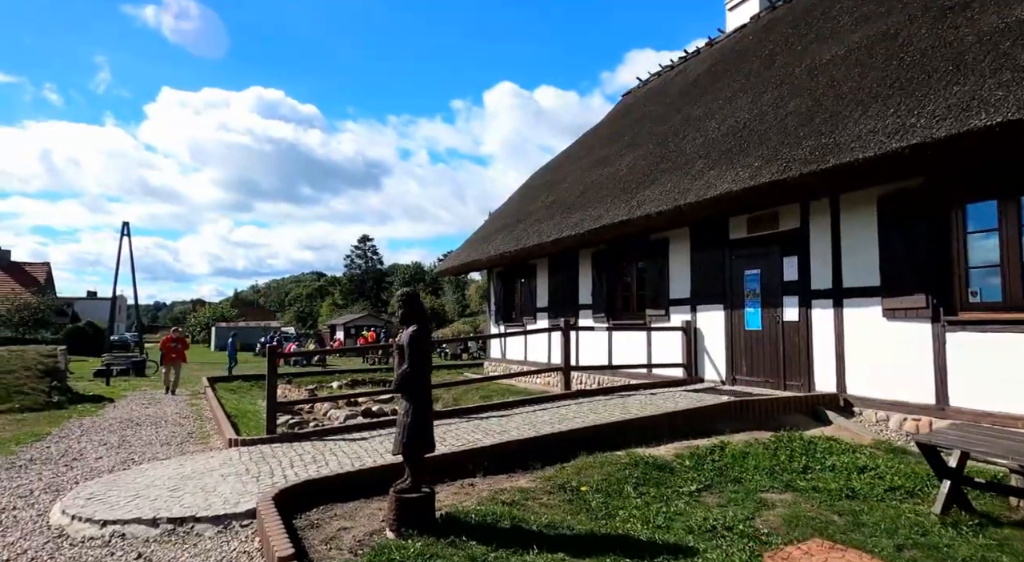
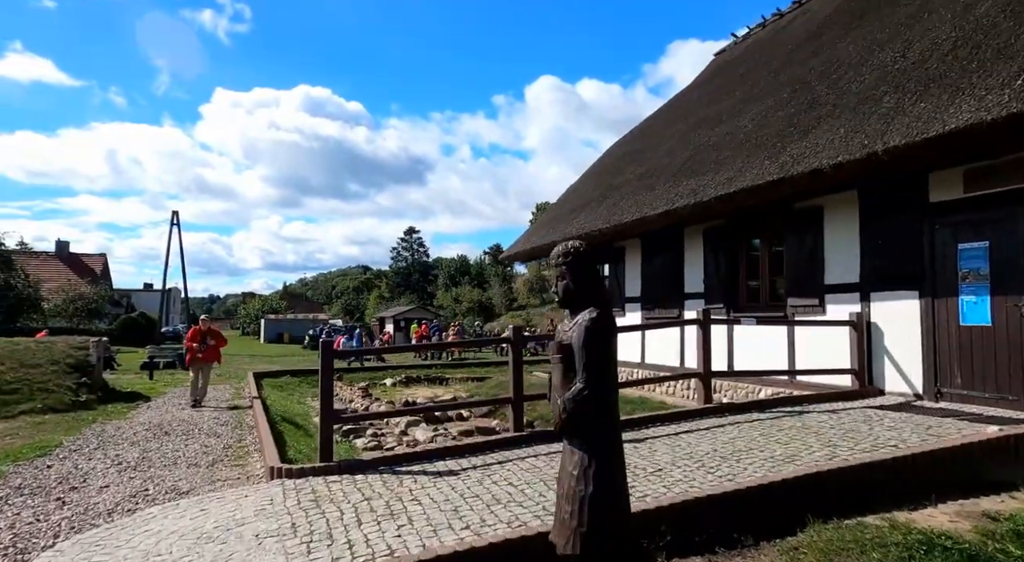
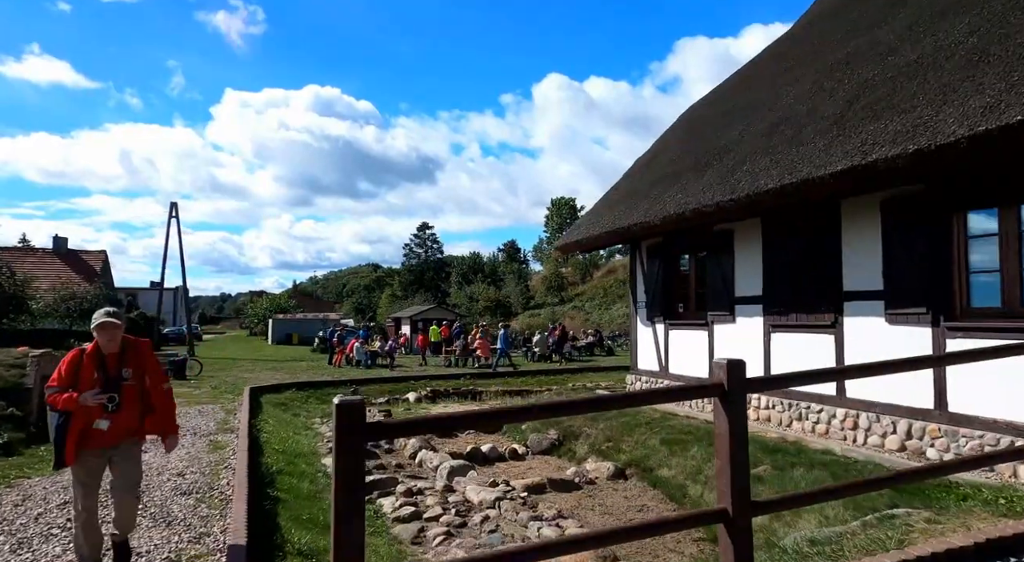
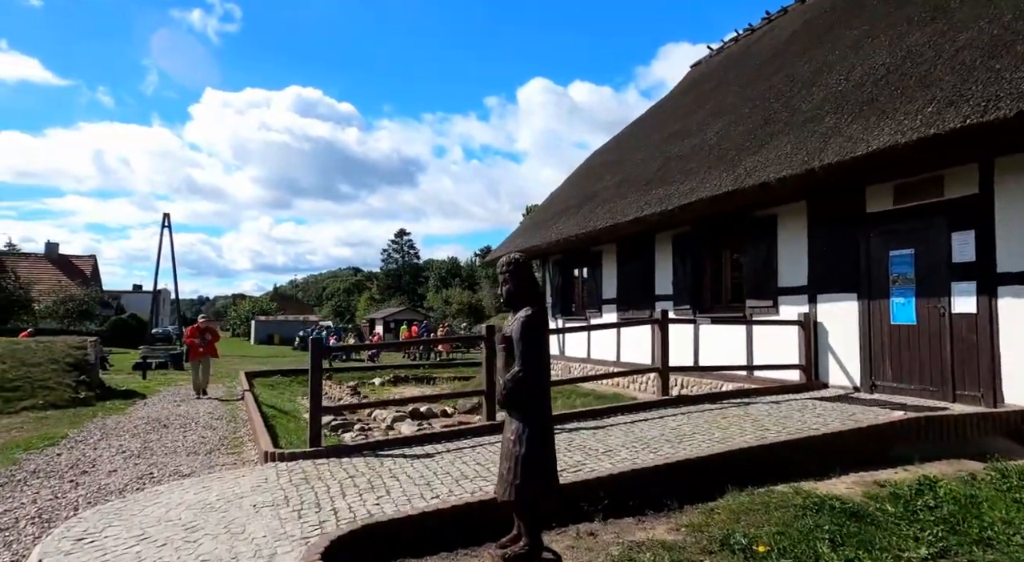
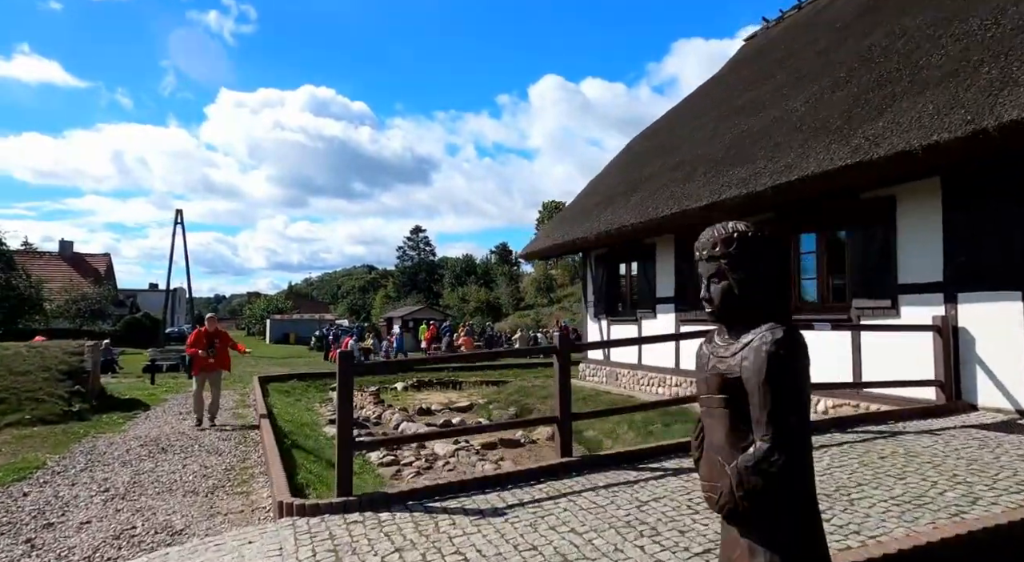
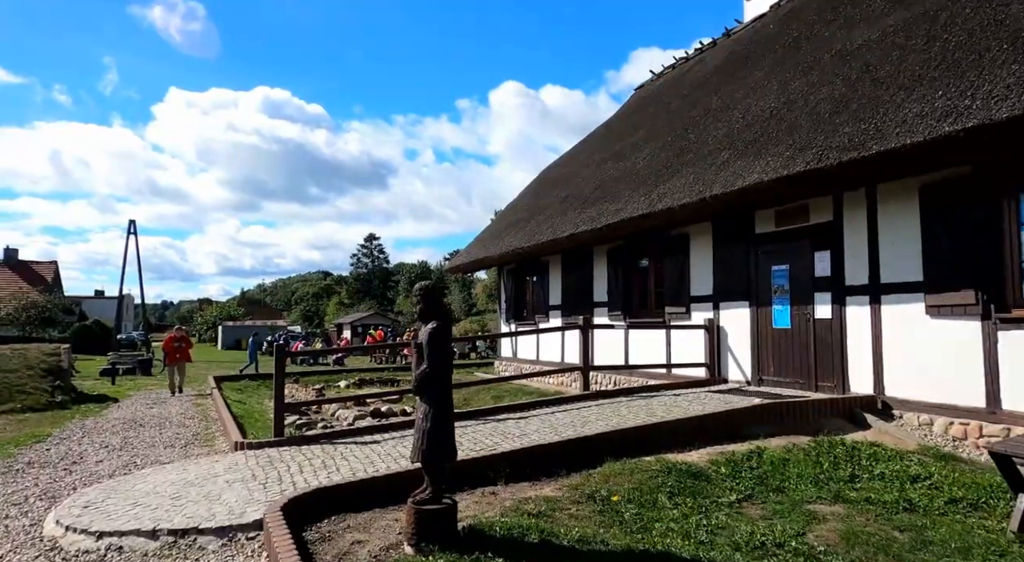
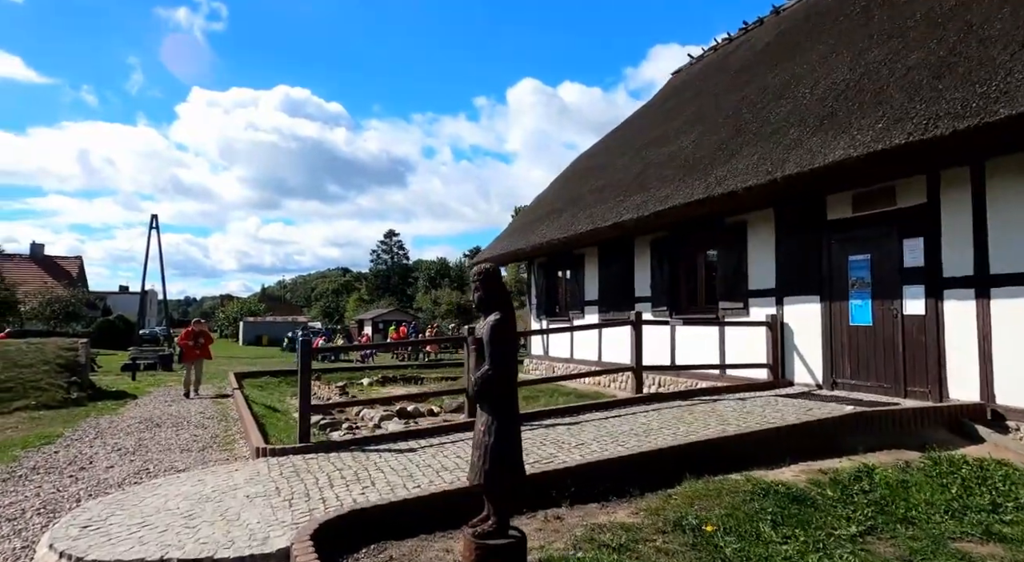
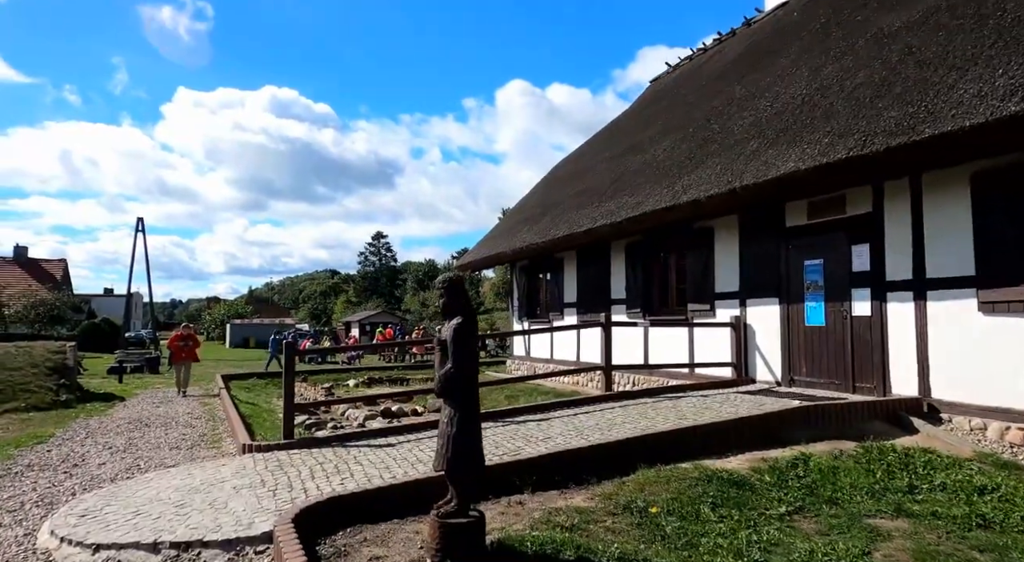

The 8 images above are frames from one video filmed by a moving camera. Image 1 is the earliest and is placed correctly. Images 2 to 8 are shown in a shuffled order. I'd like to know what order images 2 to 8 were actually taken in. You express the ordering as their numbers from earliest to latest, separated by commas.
6, 8, 7, 4, 2, 5, 3
